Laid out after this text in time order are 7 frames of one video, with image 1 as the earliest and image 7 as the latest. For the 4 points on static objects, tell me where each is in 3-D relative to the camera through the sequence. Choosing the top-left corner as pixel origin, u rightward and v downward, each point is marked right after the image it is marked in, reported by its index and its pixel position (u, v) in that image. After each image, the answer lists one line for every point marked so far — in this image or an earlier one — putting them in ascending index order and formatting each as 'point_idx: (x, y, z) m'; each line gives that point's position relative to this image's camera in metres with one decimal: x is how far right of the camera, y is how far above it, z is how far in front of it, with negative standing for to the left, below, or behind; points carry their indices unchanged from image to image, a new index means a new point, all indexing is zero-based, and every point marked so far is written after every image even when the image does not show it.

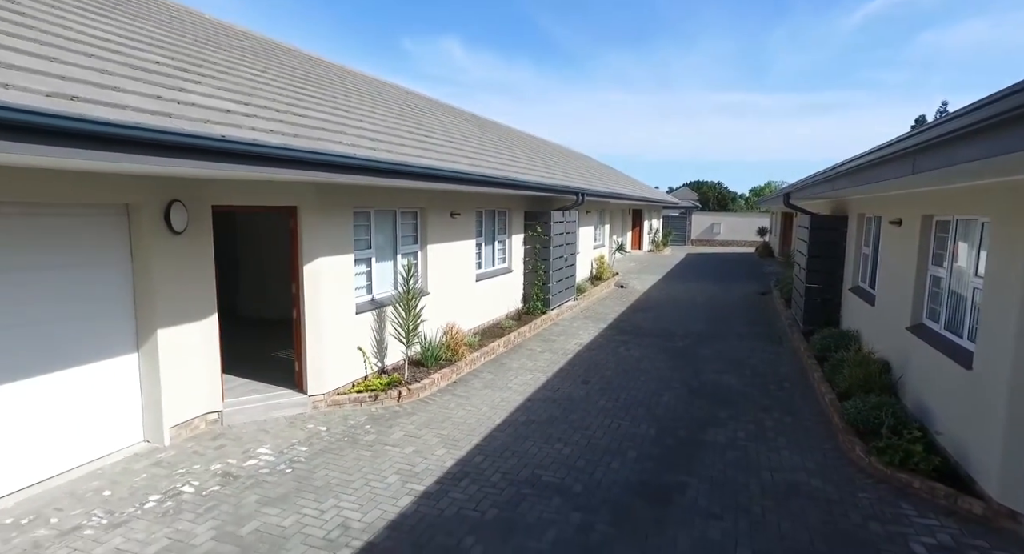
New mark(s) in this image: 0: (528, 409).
0: (+0.2, -1.6, +6.9) m
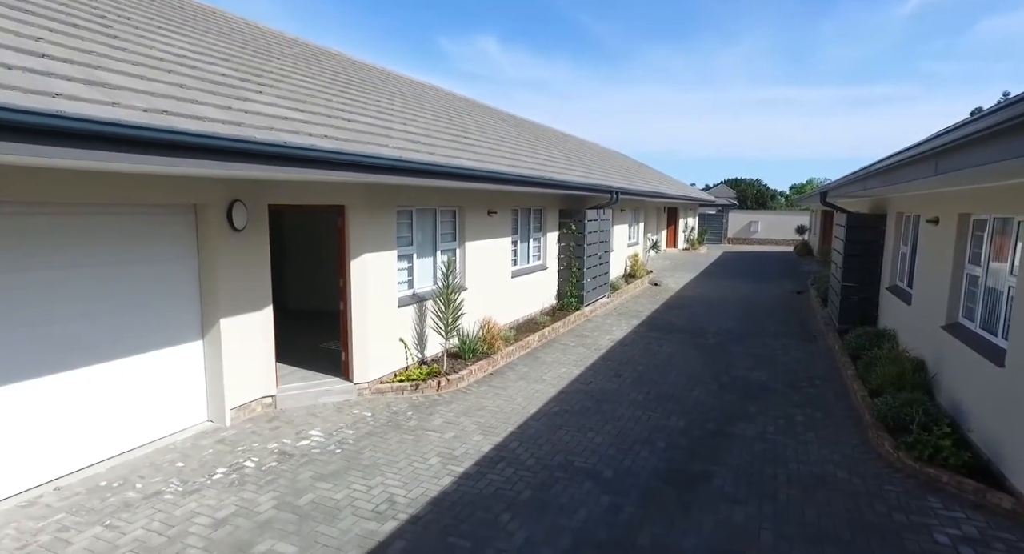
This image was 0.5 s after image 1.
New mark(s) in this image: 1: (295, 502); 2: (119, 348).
0: (+0.6, -1.6, +7.2) m
1: (-1.8, -1.9, +4.7) m
2: (-3.7, -0.7, +5.2) m
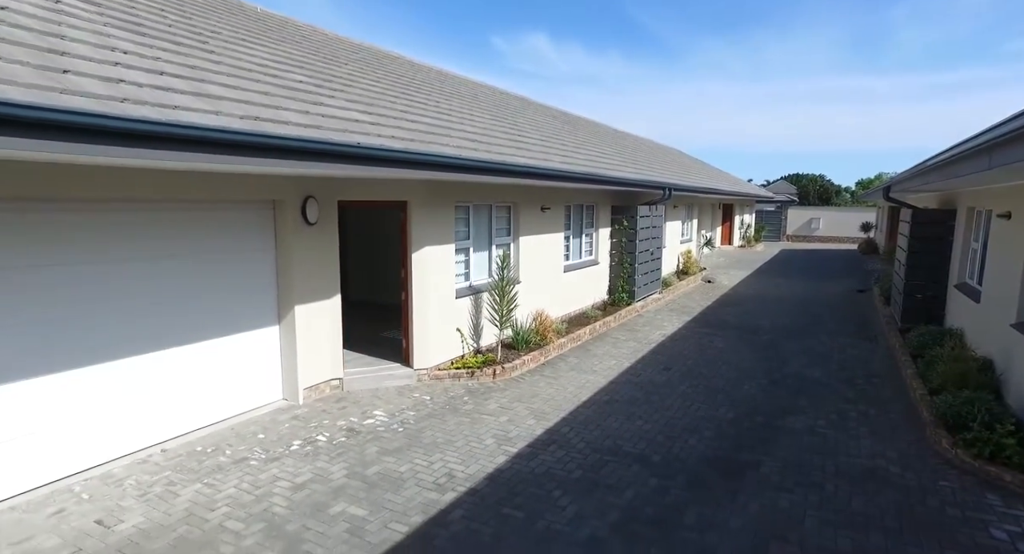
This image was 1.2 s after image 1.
0: (+1.3, -1.5, +7.4) m
1: (-1.3, -1.8, +5.1) m
2: (-3.1, -0.6, +5.8) m
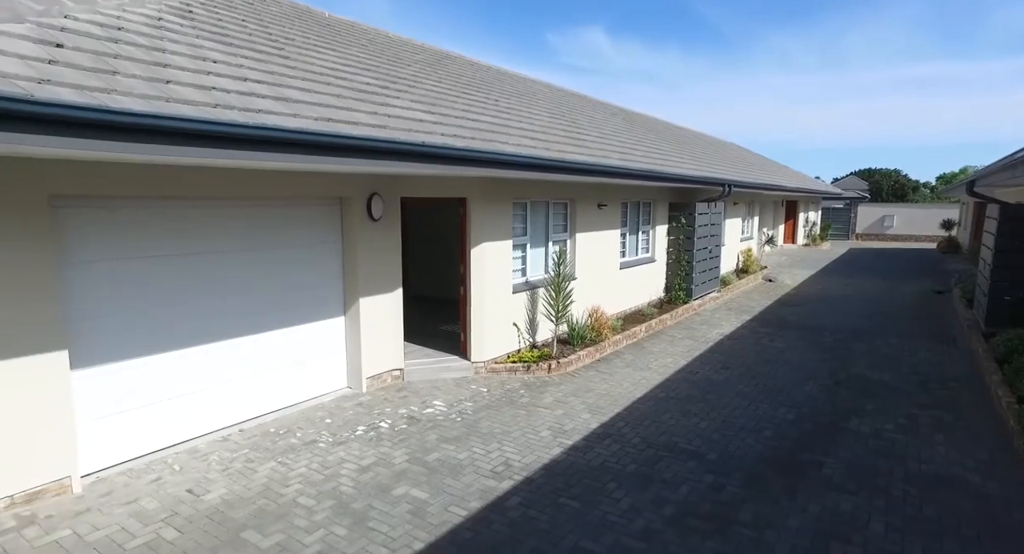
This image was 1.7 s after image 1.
0: (+2.0, -1.4, +7.4) m
1: (-0.8, -1.7, +5.3) m
2: (-2.5, -0.5, +6.2) m
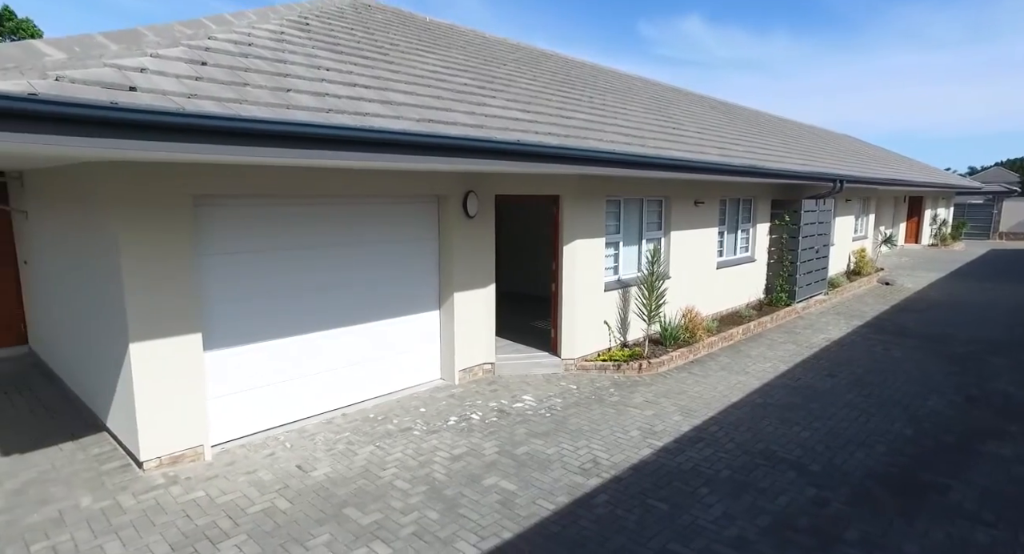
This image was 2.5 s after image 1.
0: (+3.2, -1.4, +7.0) m
1: (0.0, -1.7, +5.5) m
2: (-1.5, -0.4, +6.6) m
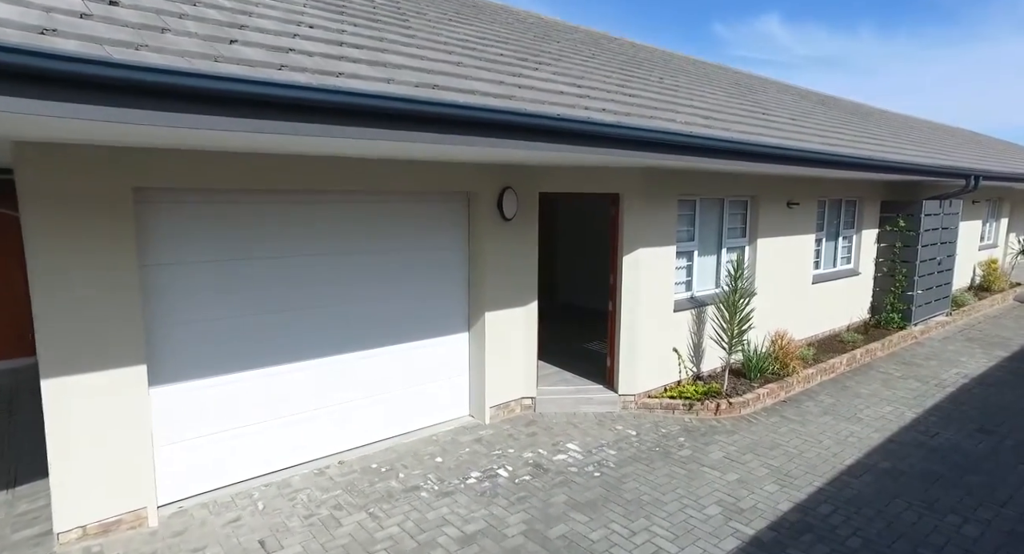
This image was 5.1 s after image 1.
0: (+3.5, -1.6, +5.3) m
1: (+0.2, -1.8, +4.1) m
2: (-1.1, -0.5, +5.4) m
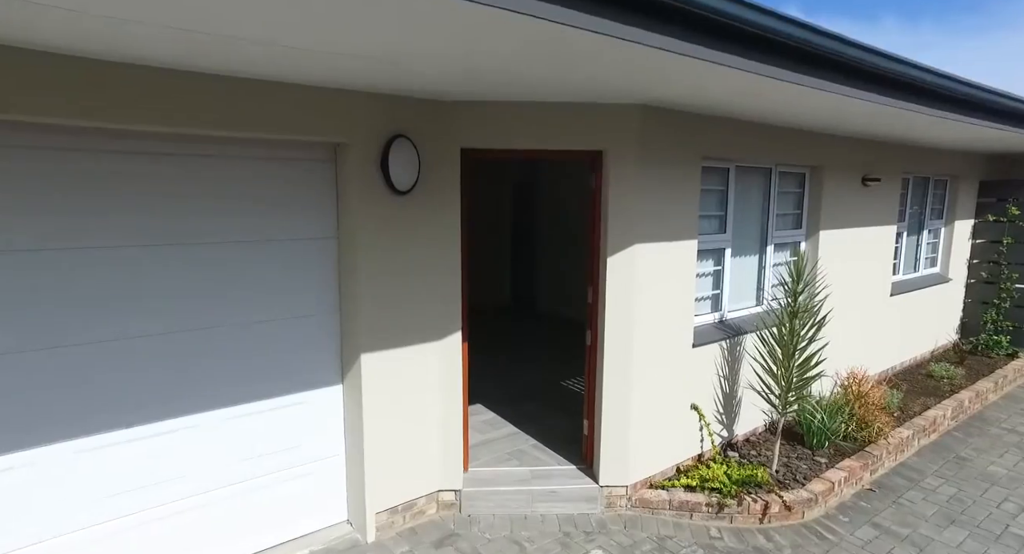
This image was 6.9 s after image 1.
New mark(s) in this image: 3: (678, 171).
0: (+2.9, -1.7, +2.7) m
1: (-0.4, -1.9, +1.6) m
2: (-1.8, -0.6, +2.9) m
3: (+1.1, +0.7, +3.9) m
